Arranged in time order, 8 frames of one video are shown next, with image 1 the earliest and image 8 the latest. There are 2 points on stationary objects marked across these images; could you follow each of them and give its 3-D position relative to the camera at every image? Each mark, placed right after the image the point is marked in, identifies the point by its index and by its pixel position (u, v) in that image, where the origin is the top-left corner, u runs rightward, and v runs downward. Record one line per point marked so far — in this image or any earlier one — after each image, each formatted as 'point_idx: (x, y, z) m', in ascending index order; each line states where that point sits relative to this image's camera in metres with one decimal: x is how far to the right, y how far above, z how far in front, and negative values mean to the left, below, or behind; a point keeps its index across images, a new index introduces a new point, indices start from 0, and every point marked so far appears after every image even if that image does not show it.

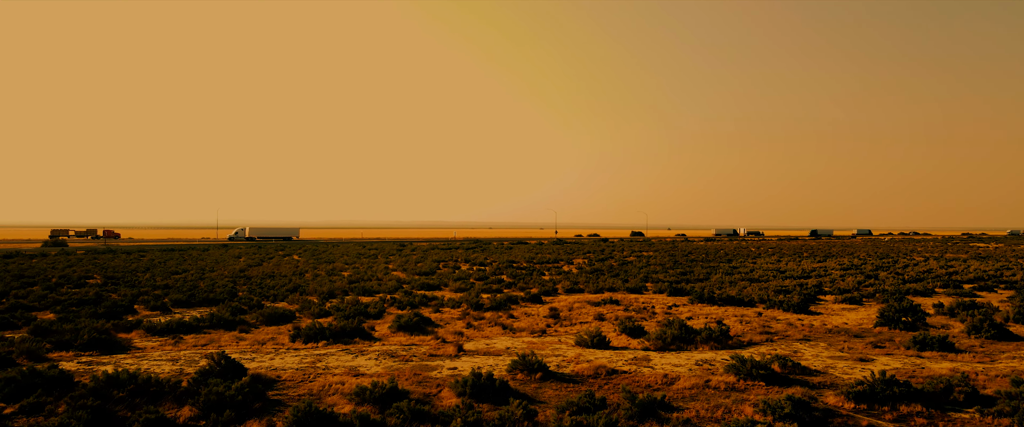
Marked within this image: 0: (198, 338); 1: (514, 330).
0: (-10.1, -4.0, +15.5) m
1: (+0.1, -4.0, +16.7) m
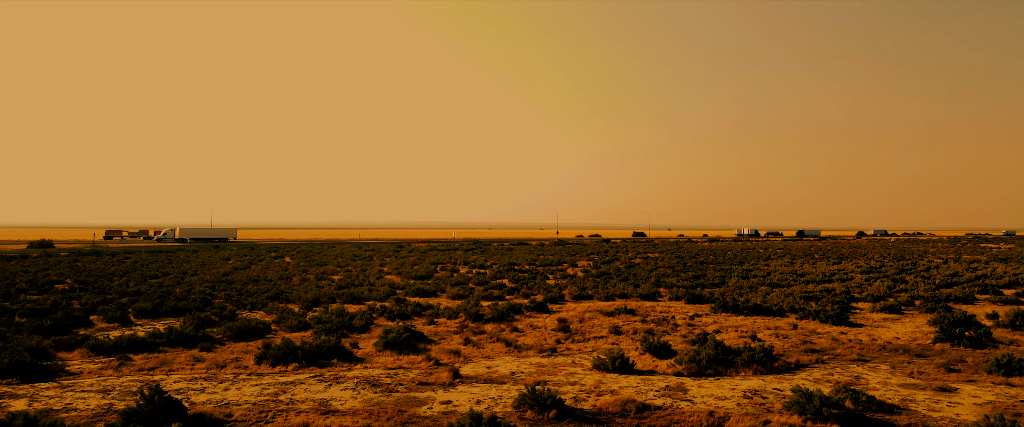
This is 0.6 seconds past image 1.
0: (-9.9, -4.0, +13.2) m
1: (+0.2, -4.0, +14.4) m
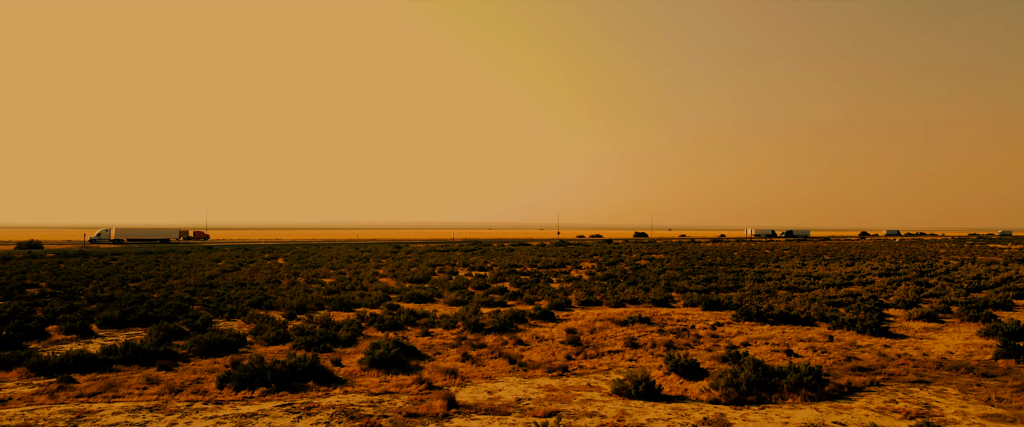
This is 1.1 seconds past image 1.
0: (-9.8, -3.9, +11.4) m
1: (+0.4, -4.0, +12.6) m
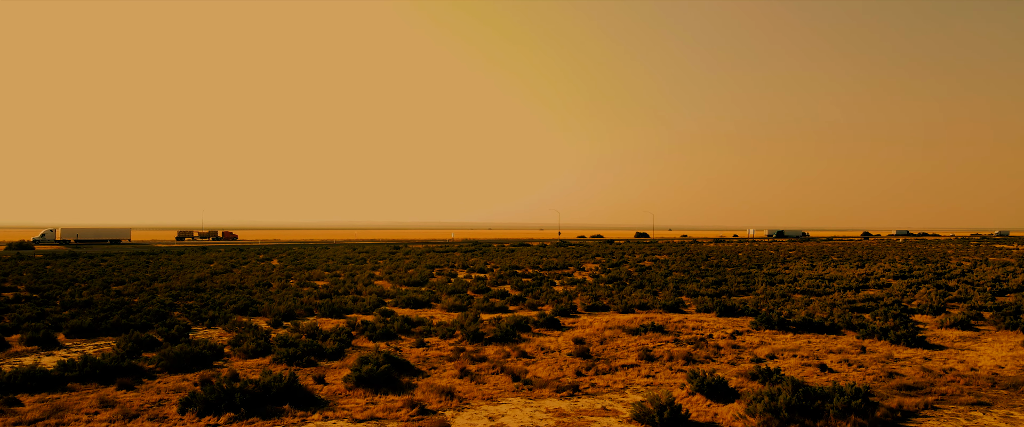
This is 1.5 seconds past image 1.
0: (-9.7, -3.9, +10.0) m
1: (+0.4, -3.9, +11.2) m
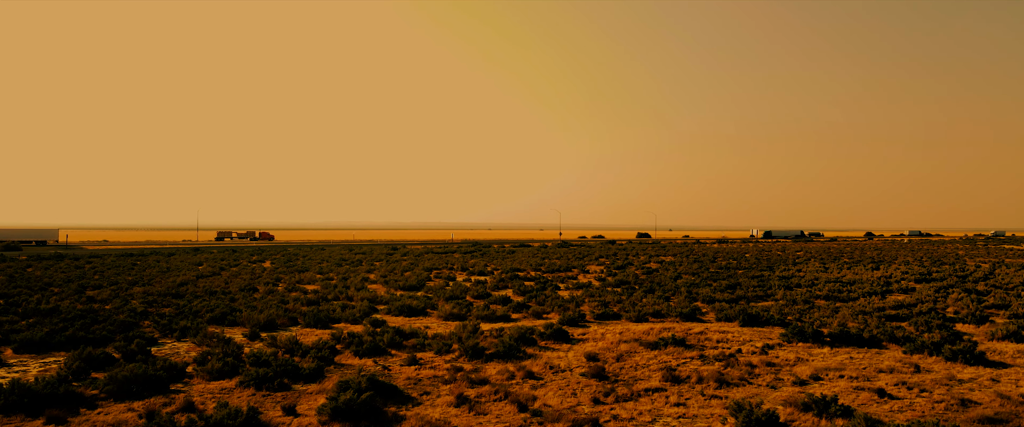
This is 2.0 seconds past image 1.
0: (-9.6, -3.9, +8.2) m
1: (+0.6, -3.9, +9.4) m
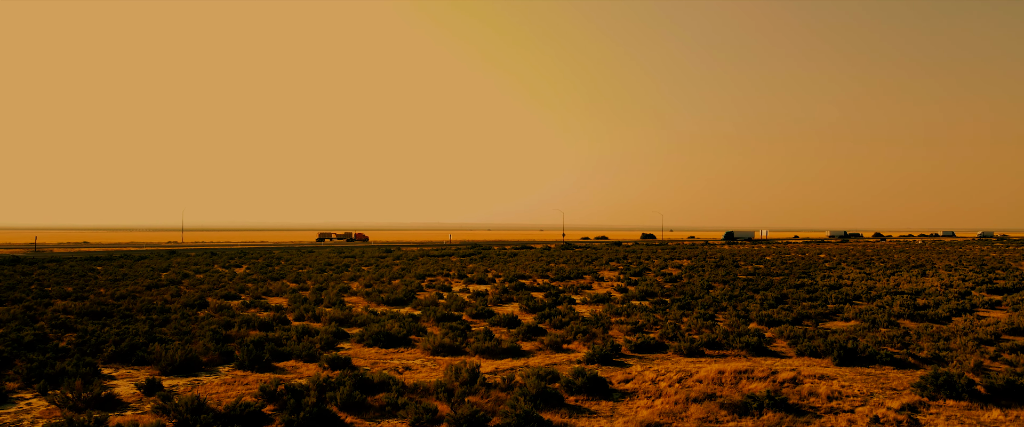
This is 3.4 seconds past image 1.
0: (-9.3, -3.8, +3.1) m
1: (+0.9, -3.9, +4.4) m
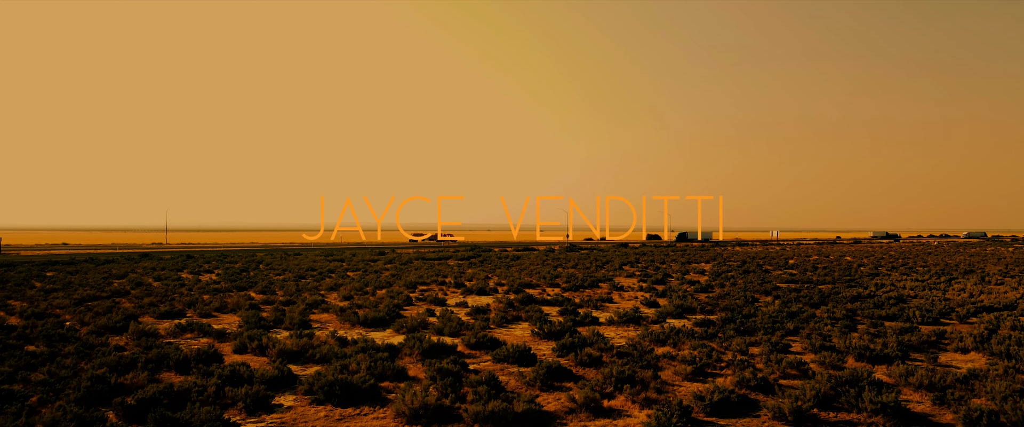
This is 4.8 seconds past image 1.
0: (-8.9, -3.7, -1.9) m
1: (+1.3, -3.8, -0.7) m
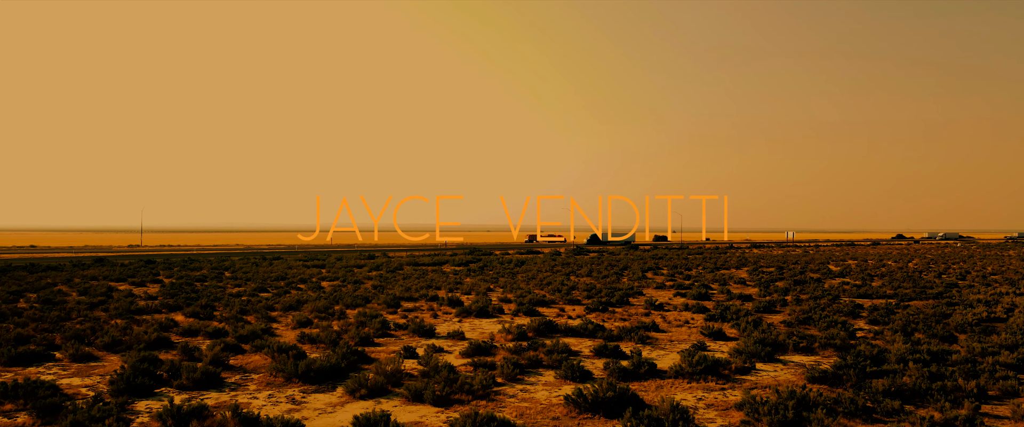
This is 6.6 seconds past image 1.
0: (-8.4, -3.6, -8.7) m
1: (+1.8, -3.6, -7.5) m
